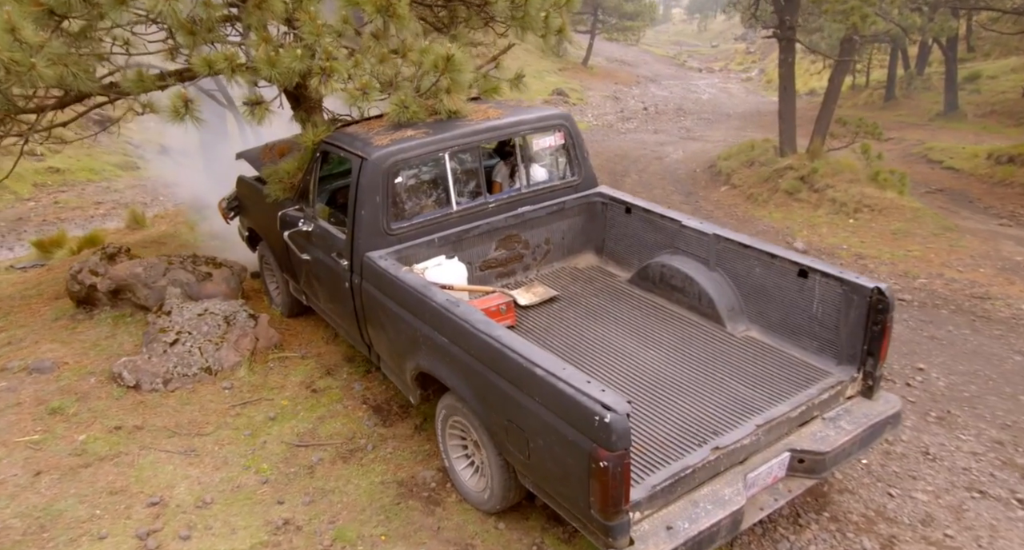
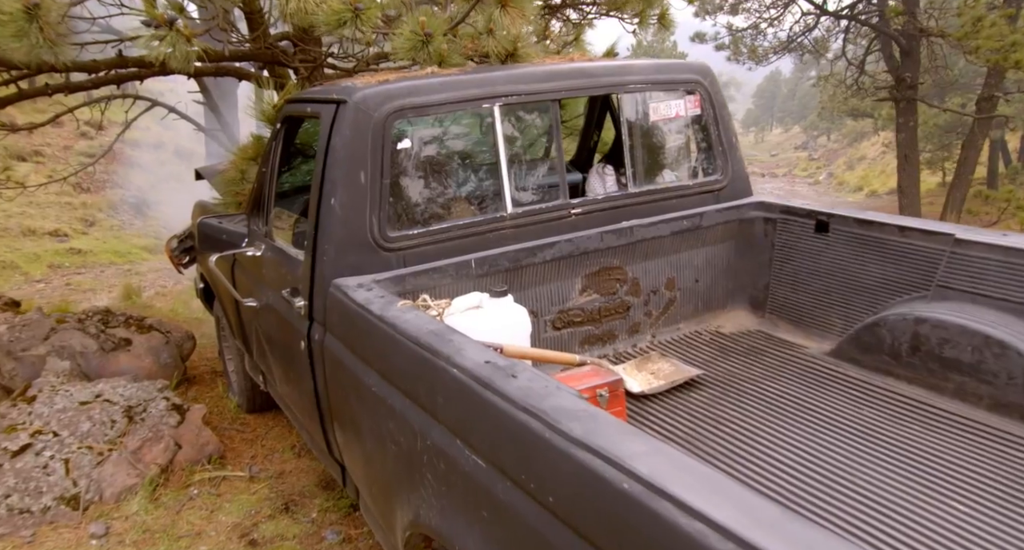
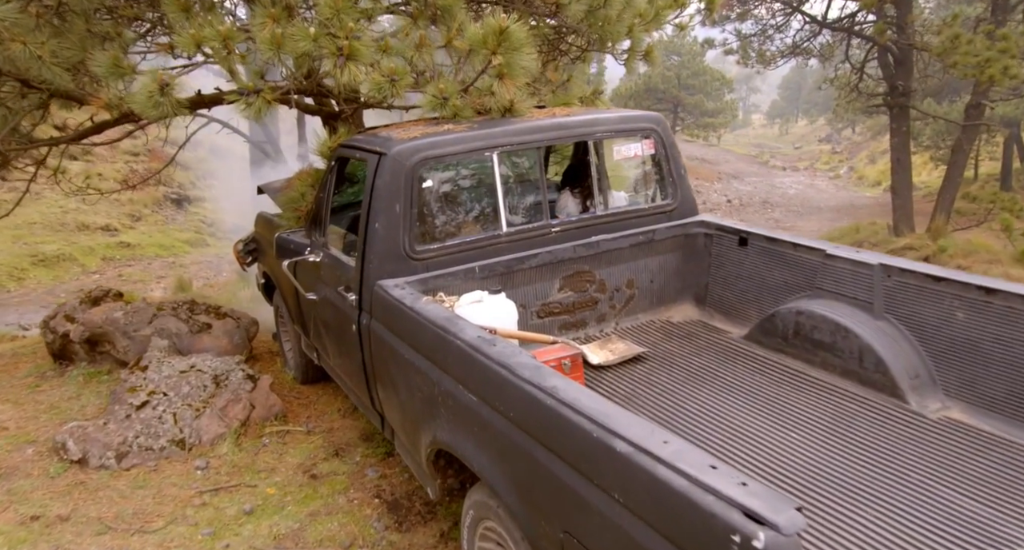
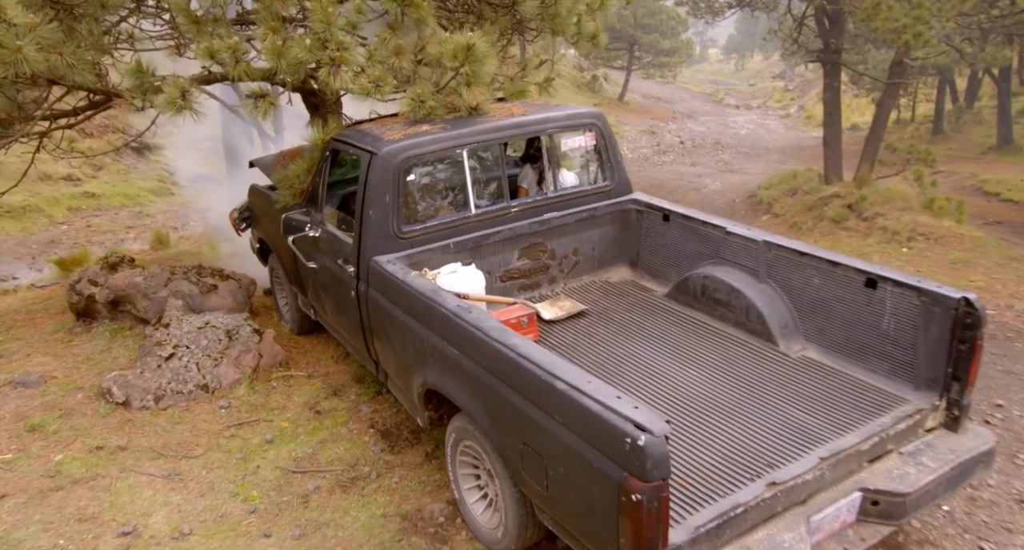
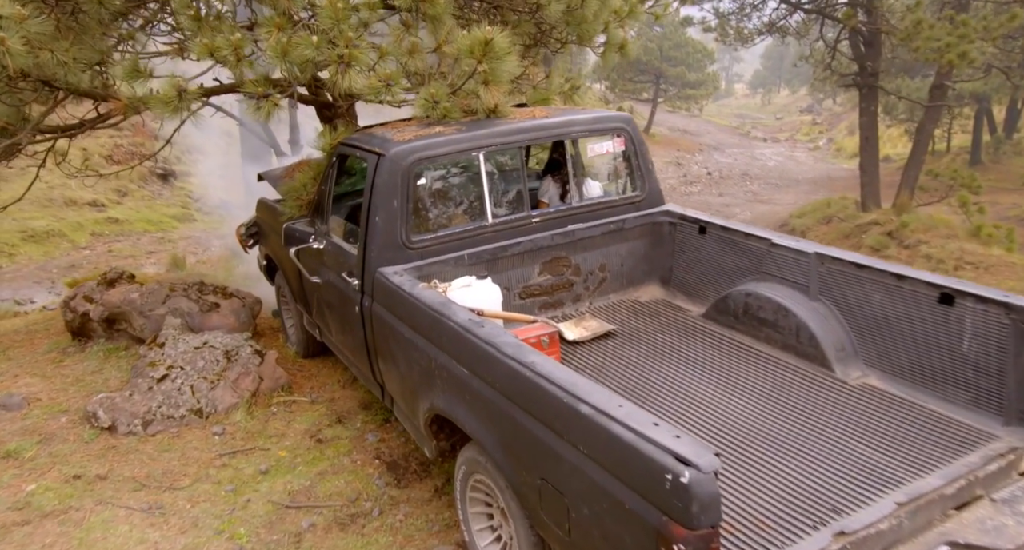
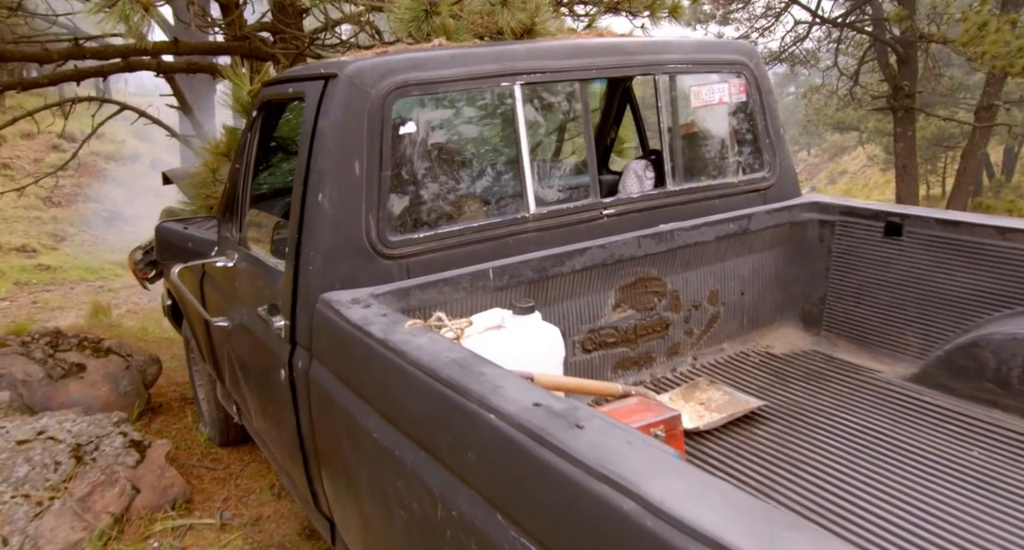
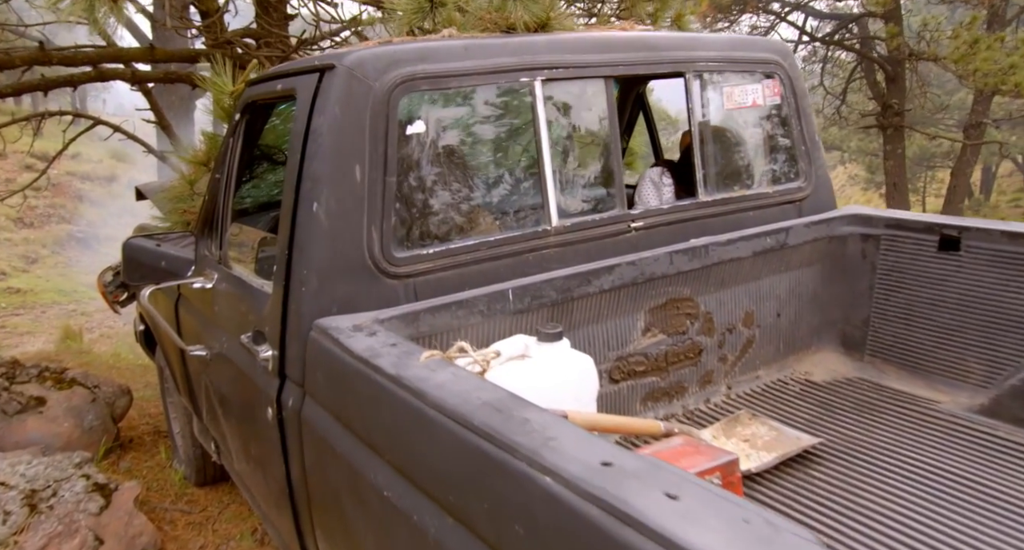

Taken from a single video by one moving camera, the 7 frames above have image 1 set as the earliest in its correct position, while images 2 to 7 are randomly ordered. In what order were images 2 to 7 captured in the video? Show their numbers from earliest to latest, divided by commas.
4, 5, 3, 2, 6, 7
